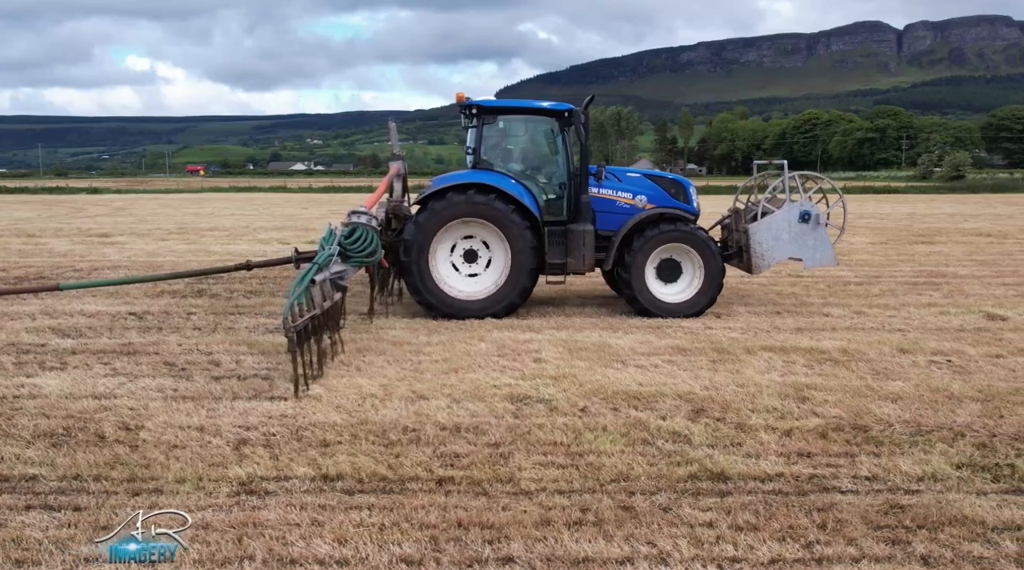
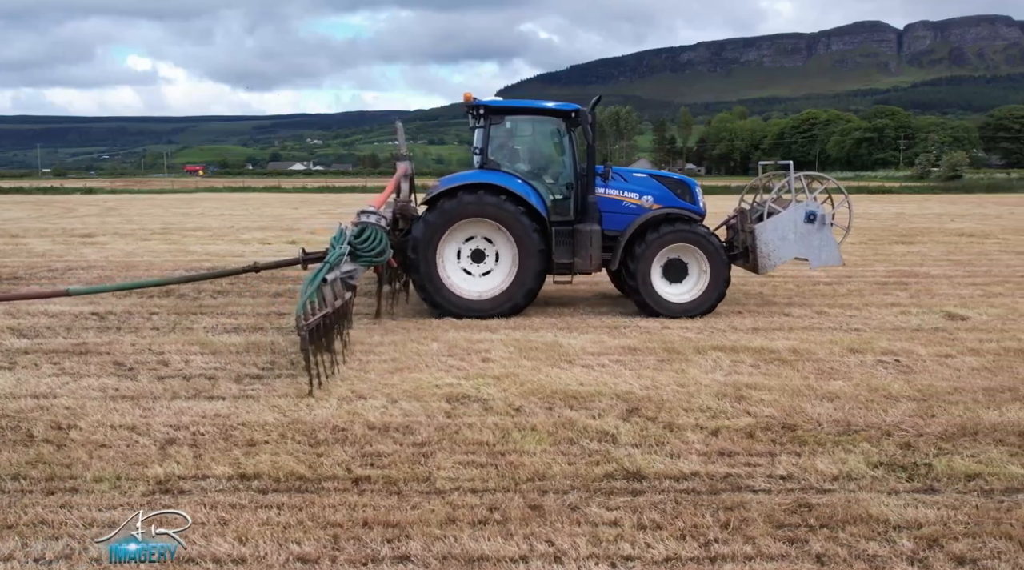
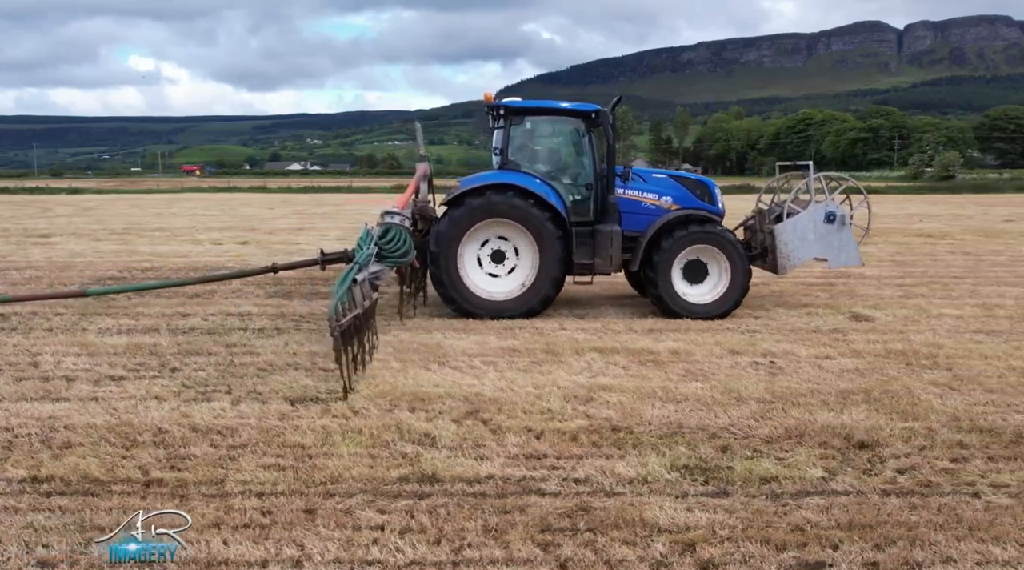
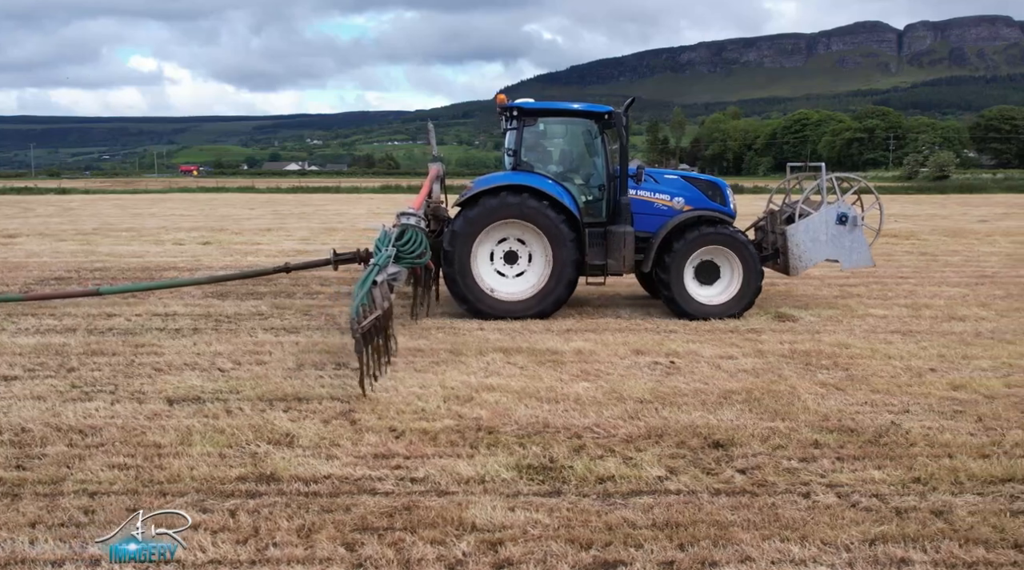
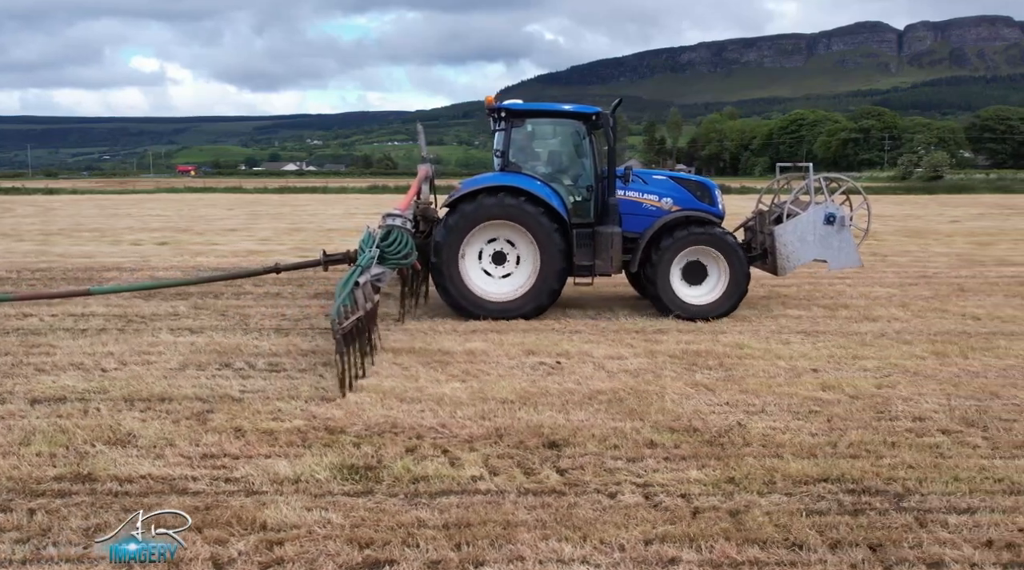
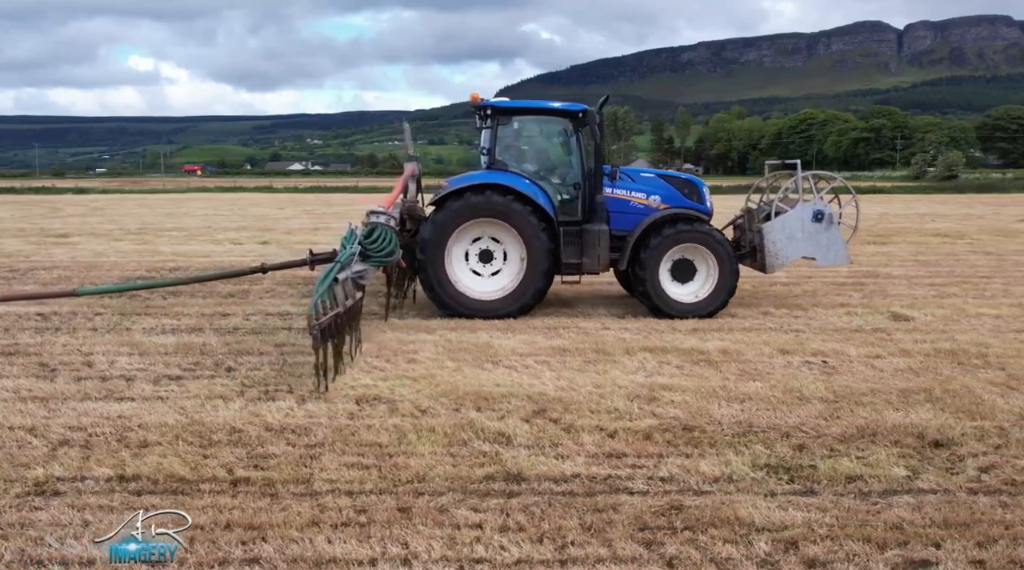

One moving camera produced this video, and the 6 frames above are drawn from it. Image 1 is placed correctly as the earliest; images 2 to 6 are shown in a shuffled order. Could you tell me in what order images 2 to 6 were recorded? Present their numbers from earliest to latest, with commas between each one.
2, 6, 3, 4, 5
